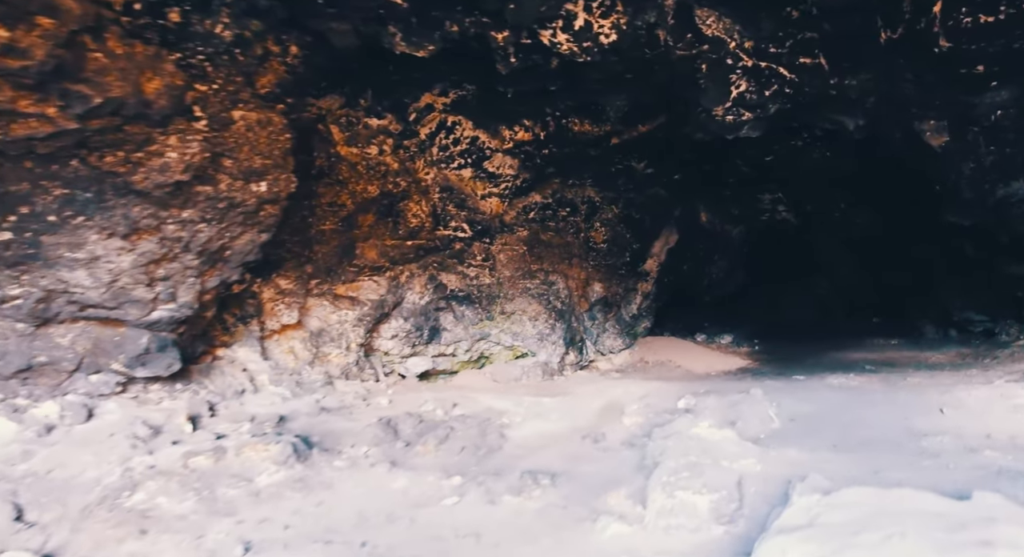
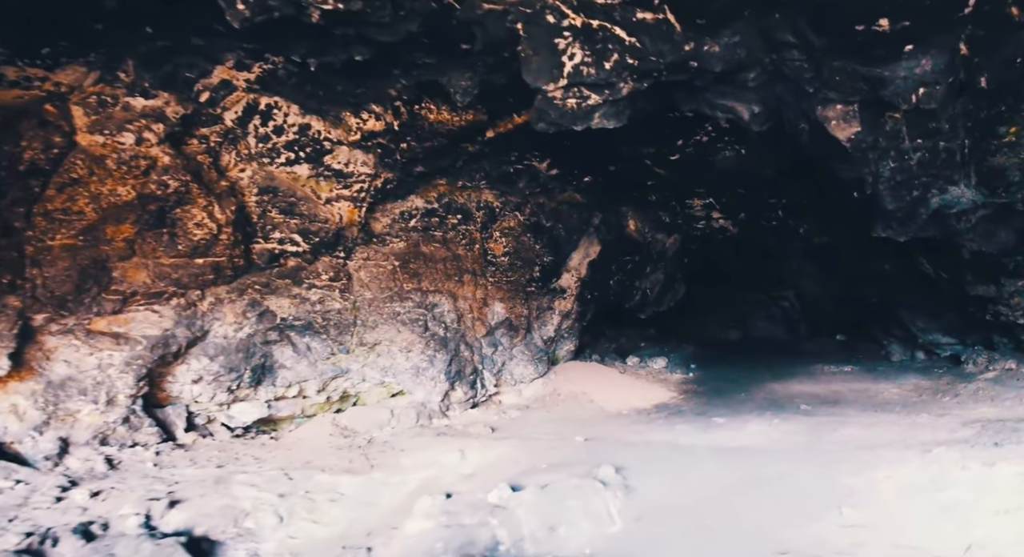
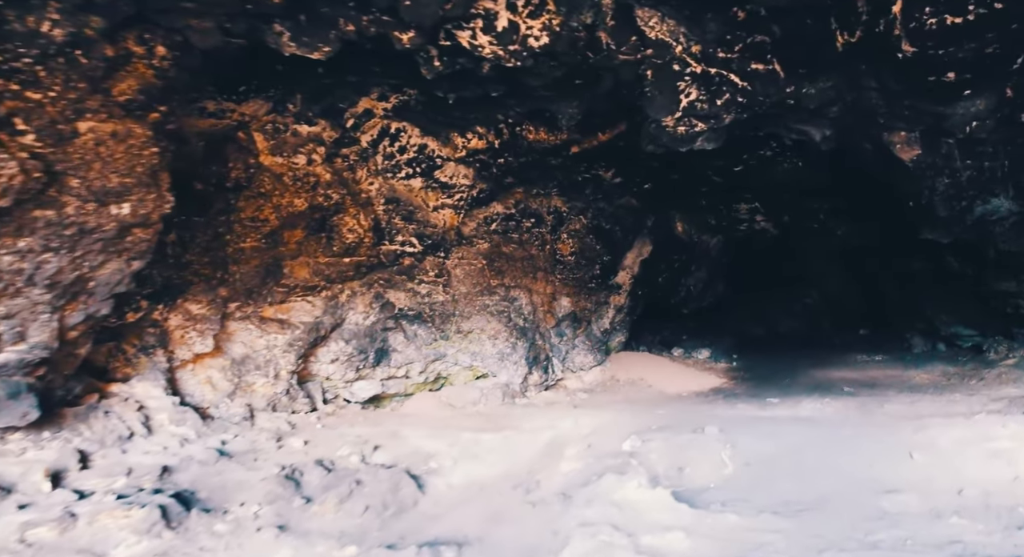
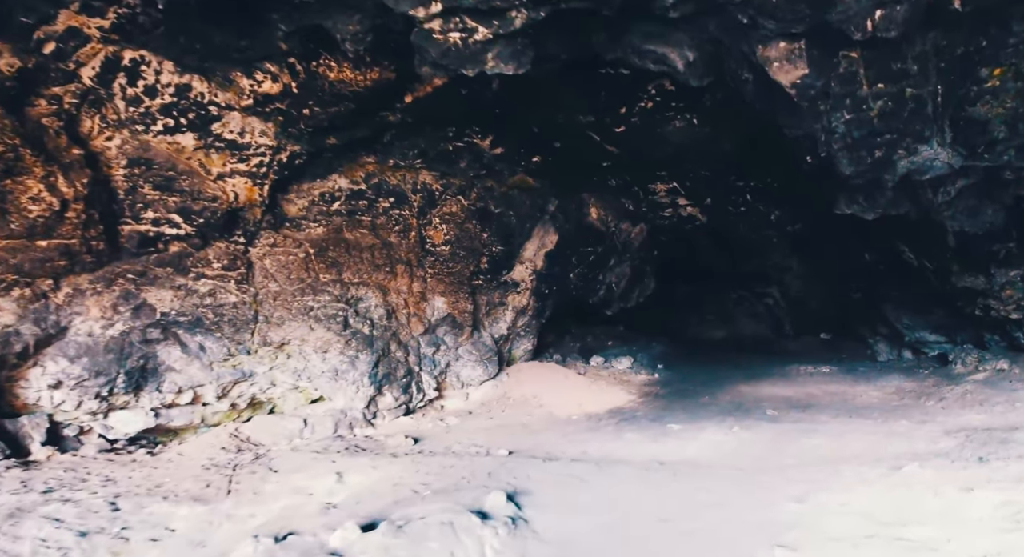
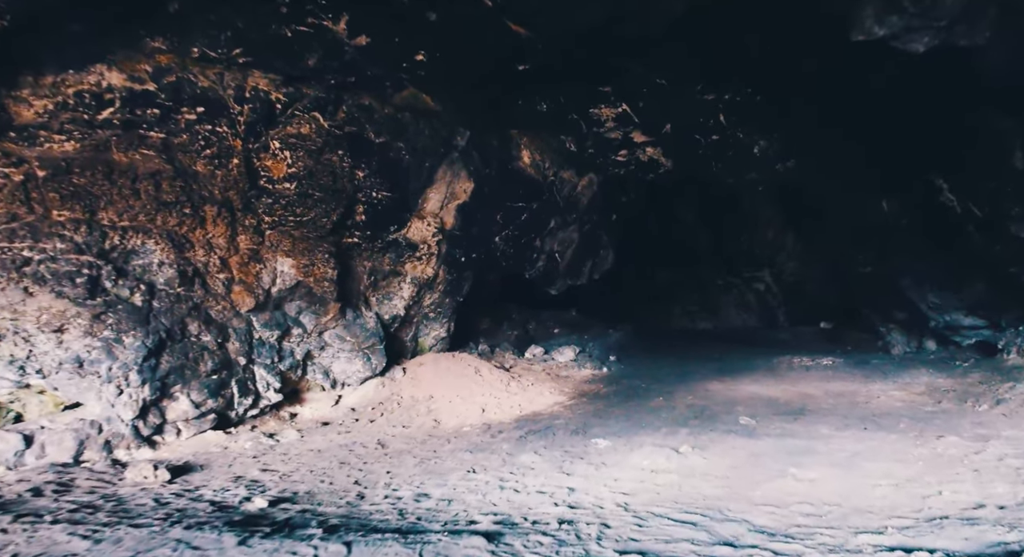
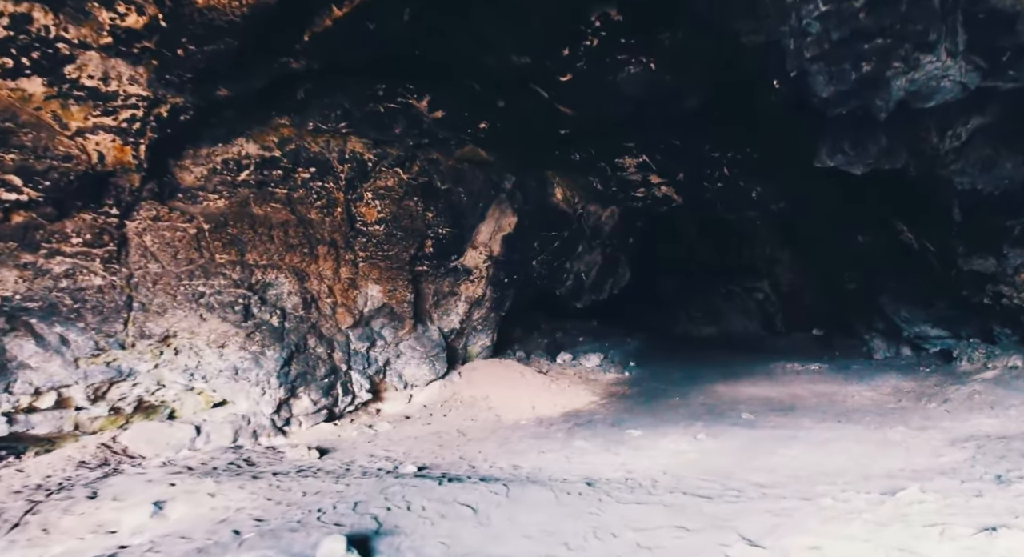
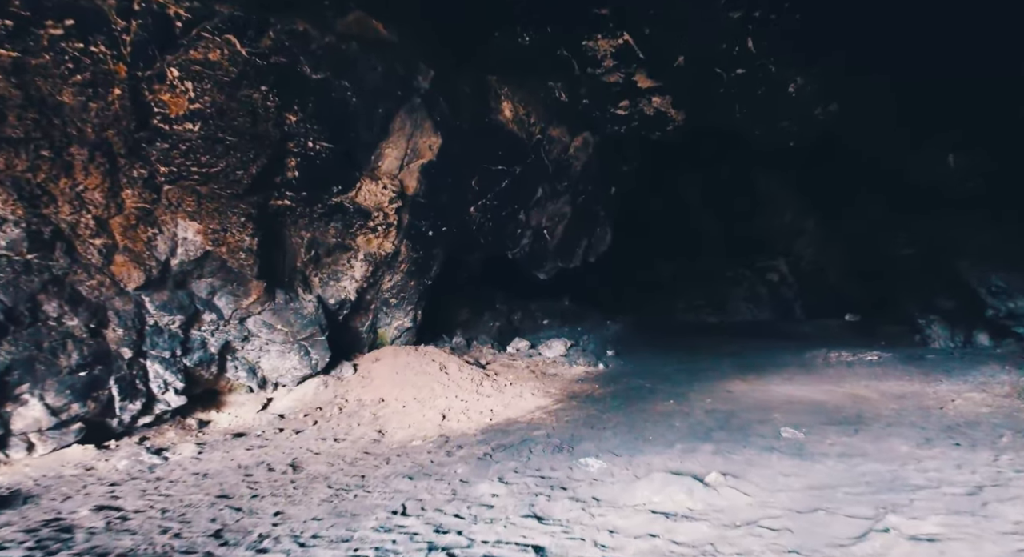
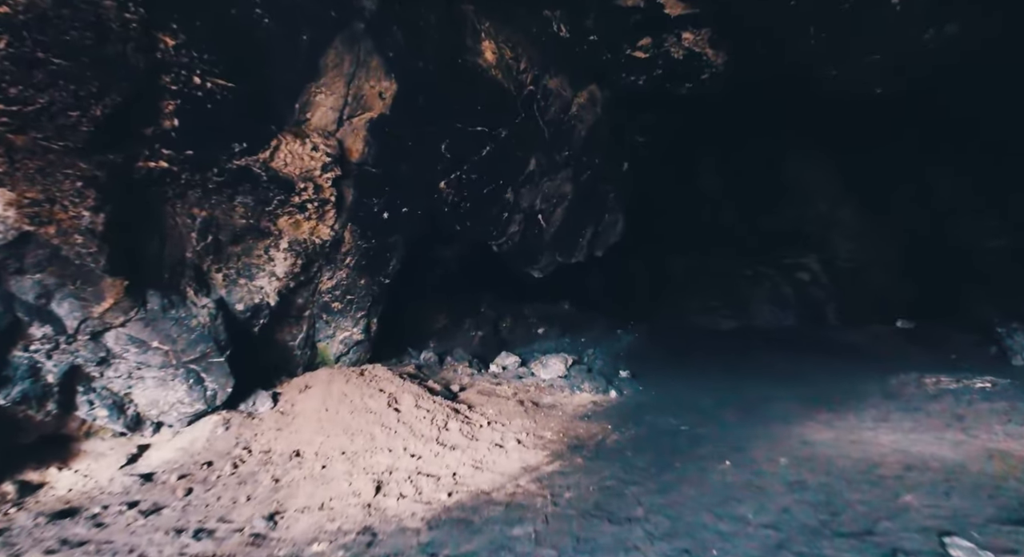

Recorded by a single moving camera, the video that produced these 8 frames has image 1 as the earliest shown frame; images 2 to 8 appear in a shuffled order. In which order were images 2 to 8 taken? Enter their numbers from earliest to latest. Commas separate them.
3, 2, 4, 6, 5, 7, 8
